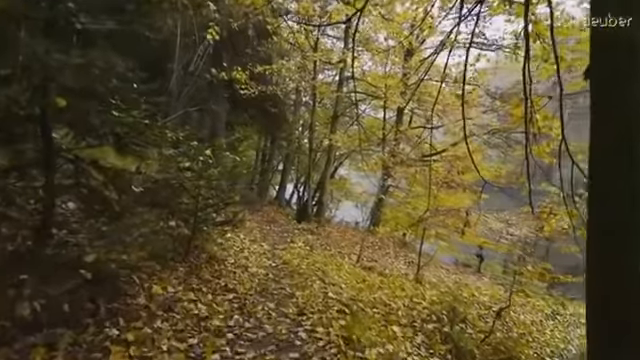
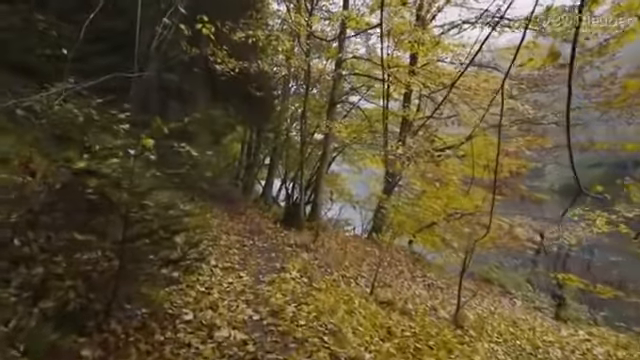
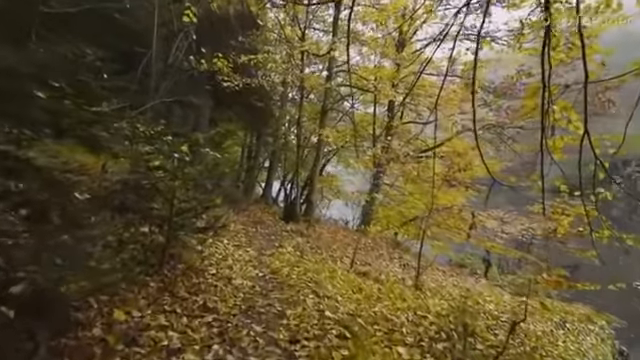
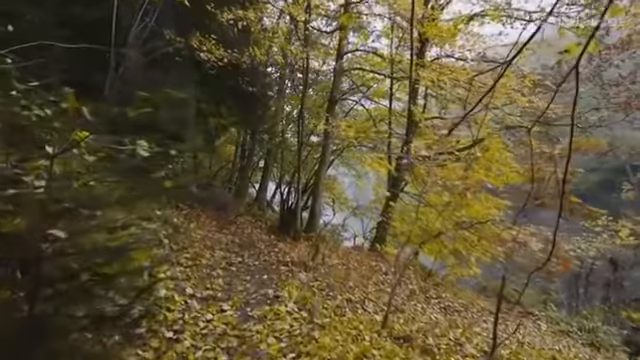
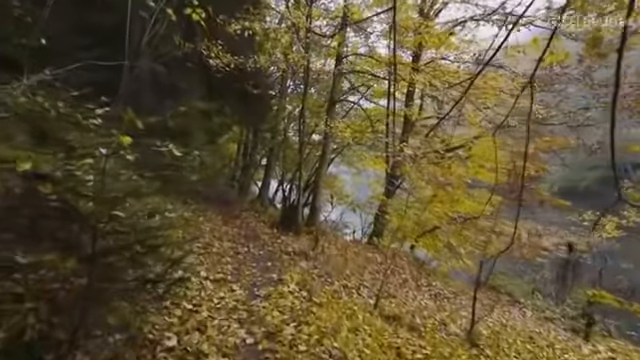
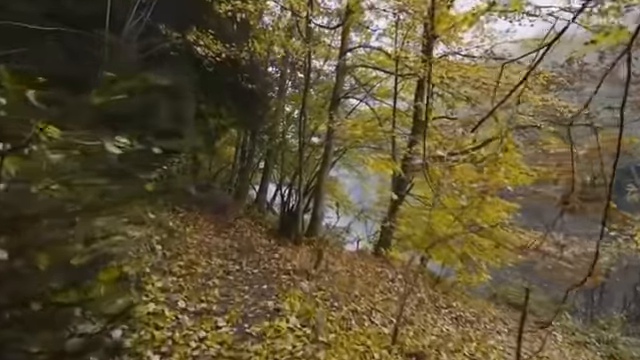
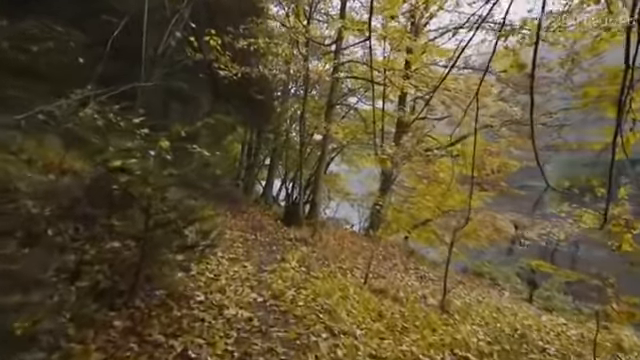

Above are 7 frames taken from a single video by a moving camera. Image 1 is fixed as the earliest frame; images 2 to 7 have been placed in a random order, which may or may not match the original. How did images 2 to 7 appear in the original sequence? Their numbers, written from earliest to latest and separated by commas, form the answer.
3, 7, 2, 5, 4, 6
